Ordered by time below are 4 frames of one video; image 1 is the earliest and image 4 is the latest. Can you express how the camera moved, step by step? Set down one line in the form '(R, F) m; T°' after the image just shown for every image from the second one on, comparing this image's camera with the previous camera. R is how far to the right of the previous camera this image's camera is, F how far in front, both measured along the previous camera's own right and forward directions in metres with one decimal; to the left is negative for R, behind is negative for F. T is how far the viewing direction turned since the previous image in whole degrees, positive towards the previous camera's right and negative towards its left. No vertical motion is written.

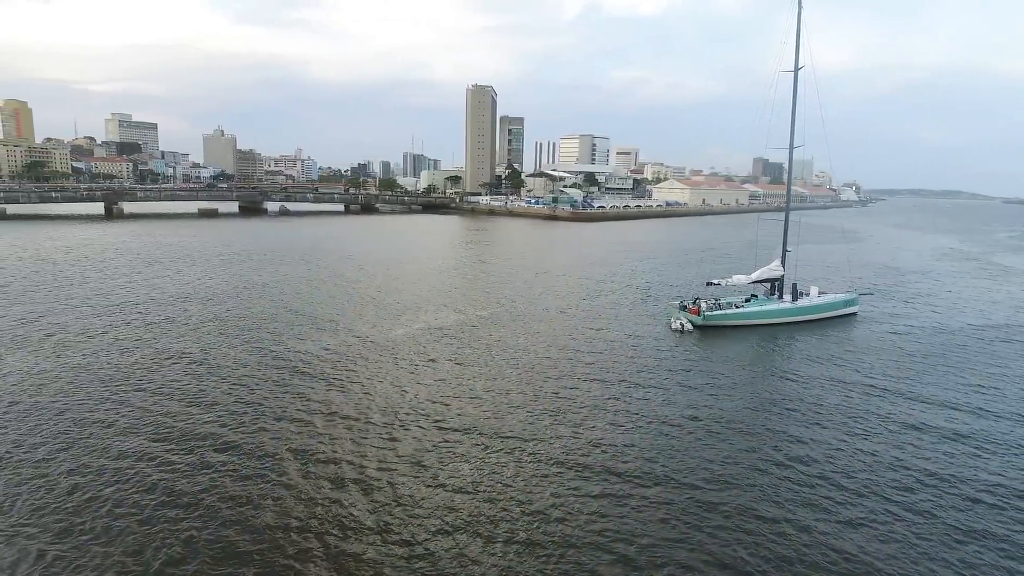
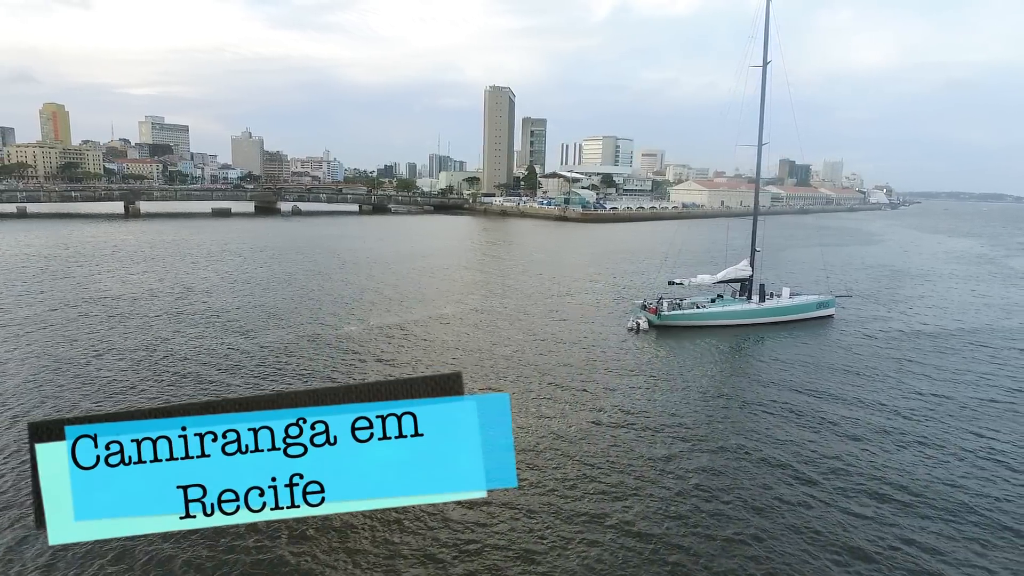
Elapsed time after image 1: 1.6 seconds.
(+1.4, +0.3) m; -2°
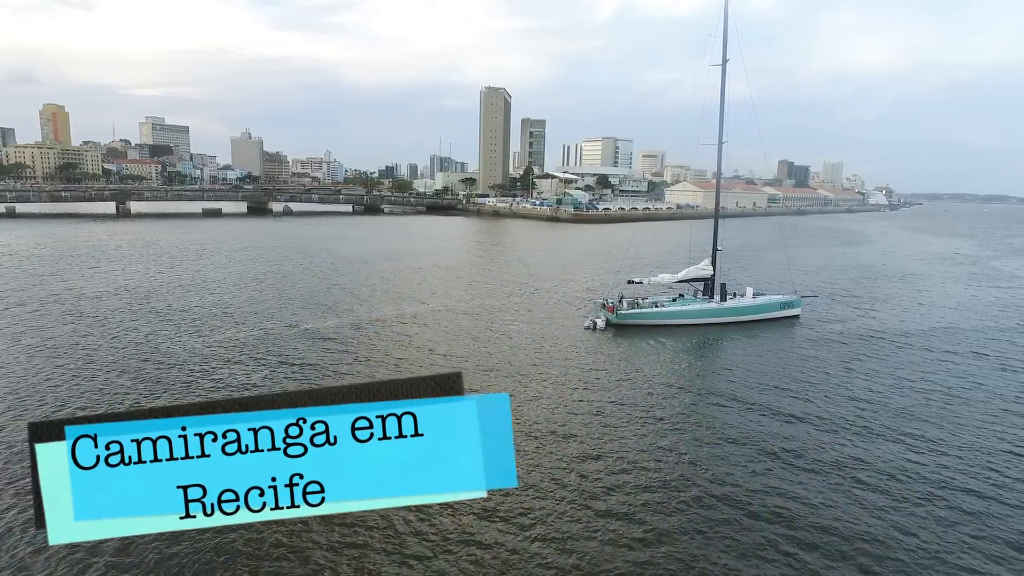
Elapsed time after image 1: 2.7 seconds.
(+0.8, +0.1) m; 0°
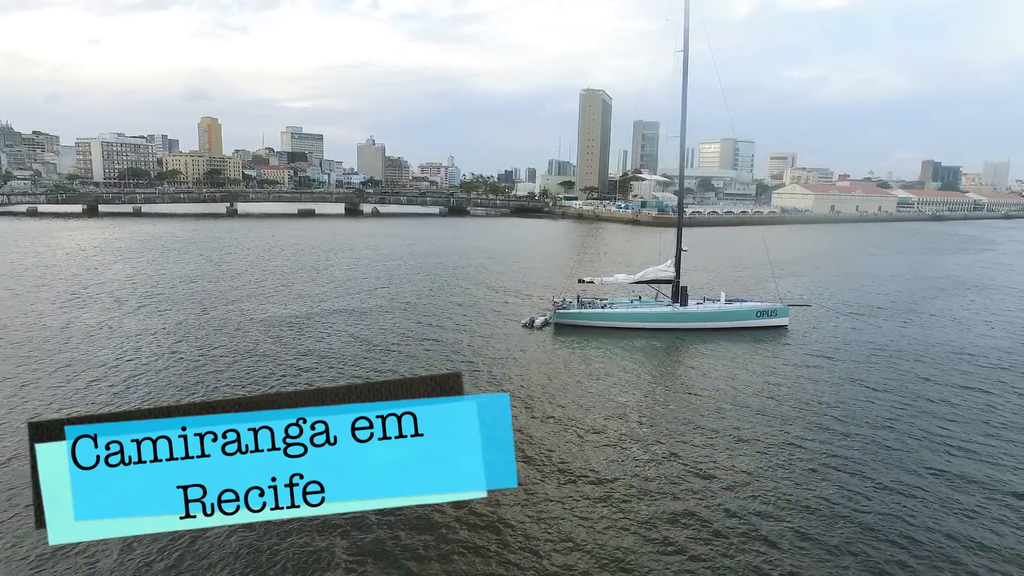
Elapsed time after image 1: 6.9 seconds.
(+3.3, +0.8) m; -10°
